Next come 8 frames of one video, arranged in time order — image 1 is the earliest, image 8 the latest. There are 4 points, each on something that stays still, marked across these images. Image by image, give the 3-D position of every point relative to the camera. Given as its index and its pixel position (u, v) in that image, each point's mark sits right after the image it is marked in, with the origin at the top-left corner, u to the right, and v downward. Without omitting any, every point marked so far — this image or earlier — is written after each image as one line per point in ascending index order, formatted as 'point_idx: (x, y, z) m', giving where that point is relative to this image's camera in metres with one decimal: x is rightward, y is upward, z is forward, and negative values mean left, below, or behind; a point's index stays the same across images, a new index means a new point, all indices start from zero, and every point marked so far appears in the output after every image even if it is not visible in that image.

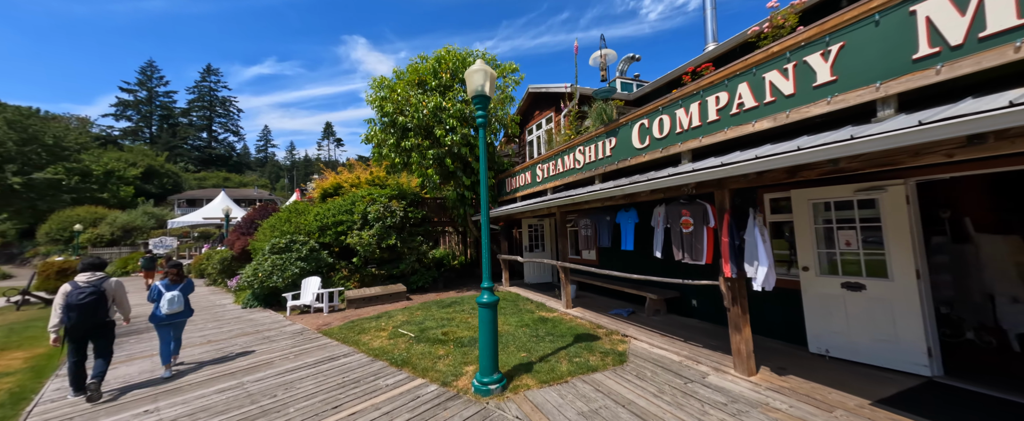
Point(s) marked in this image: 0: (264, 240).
0: (-7.9, -0.9, +10.8) m
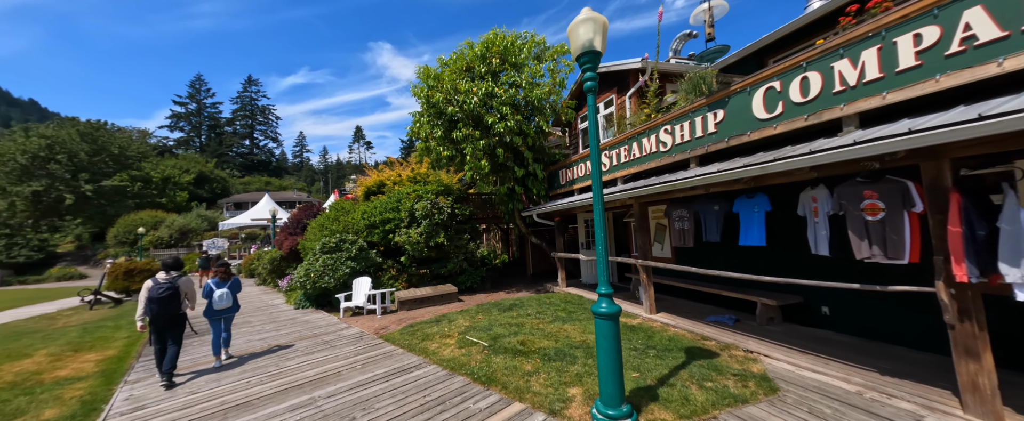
0: (-6.3, -0.9, +10.8) m
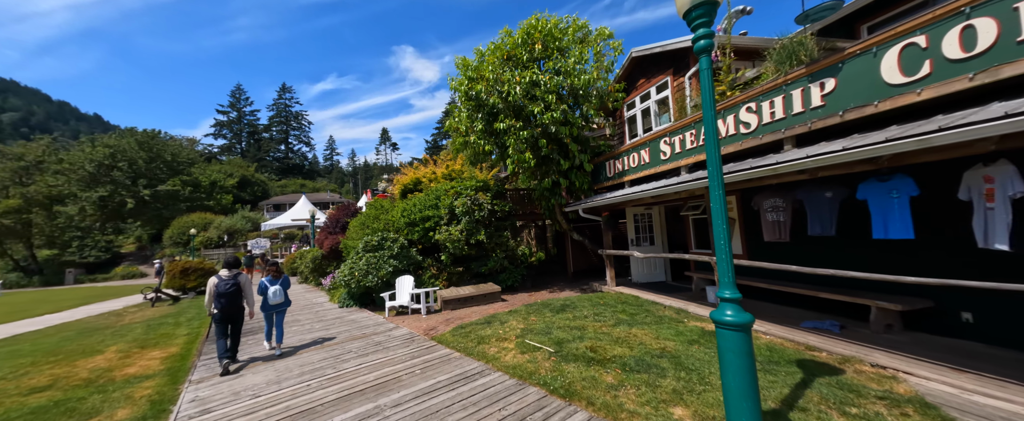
0: (-5.0, -0.9, +10.8) m
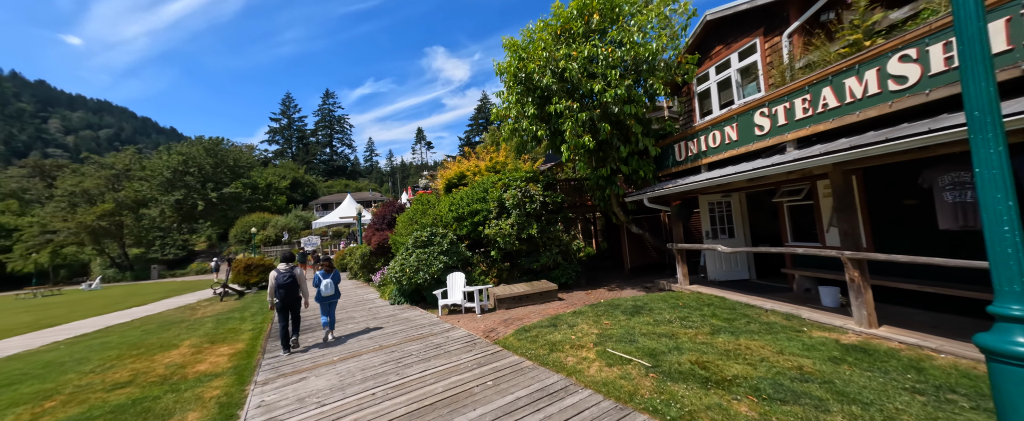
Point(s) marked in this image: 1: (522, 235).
0: (-3.4, -0.8, +10.7) m
1: (+0.3, -0.6, +9.0) m
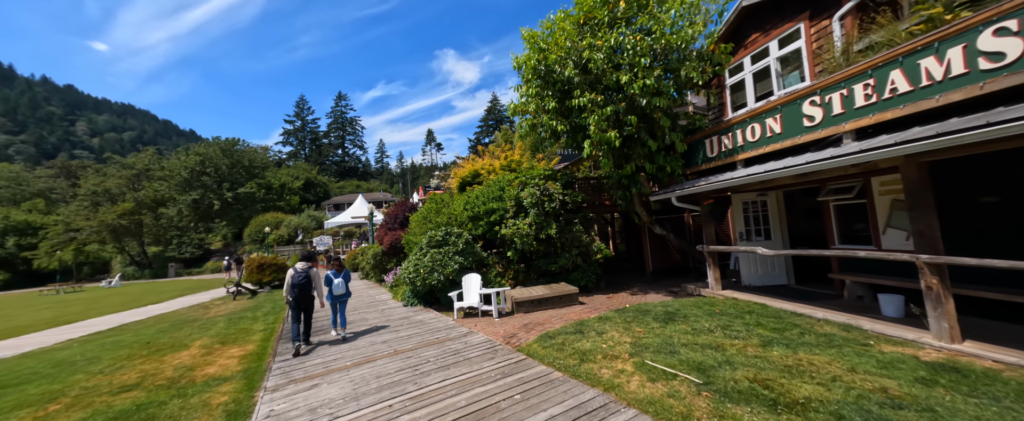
0: (-2.9, -0.7, +10.4) m
1: (+0.8, -0.6, +8.6) m
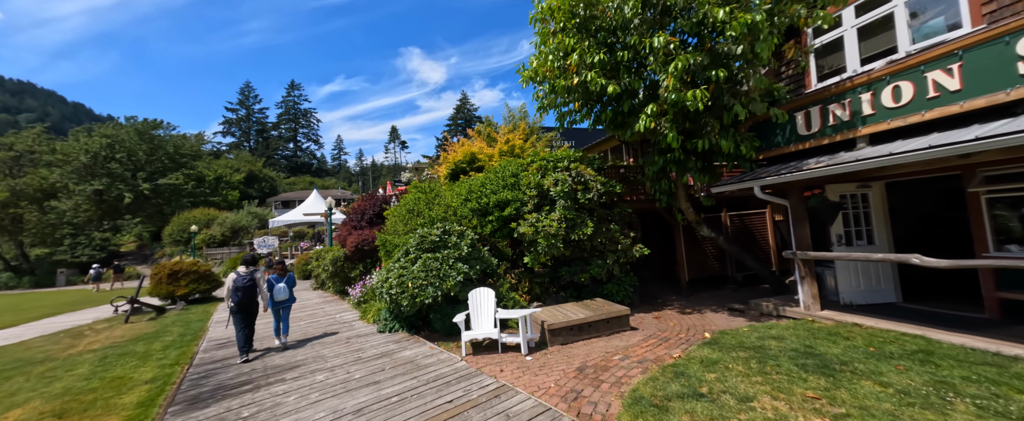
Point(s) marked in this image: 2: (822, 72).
0: (-2.7, -0.6, +7.9) m
1: (+1.1, -0.5, +6.5) m
2: (+5.3, +2.4, +5.7) m
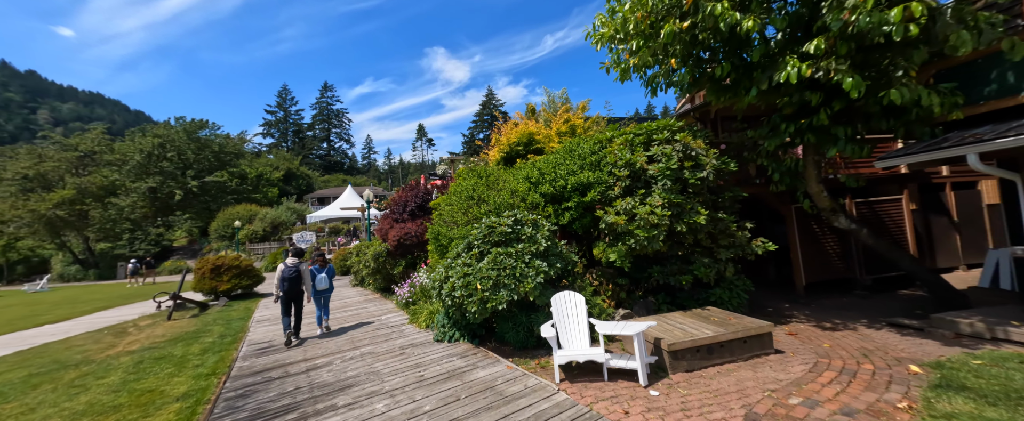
0: (-1.3, -0.3, +6.8) m
1: (+2.4, -0.3, +5.2) m
2: (+6.5, +2.6, +4.0) m
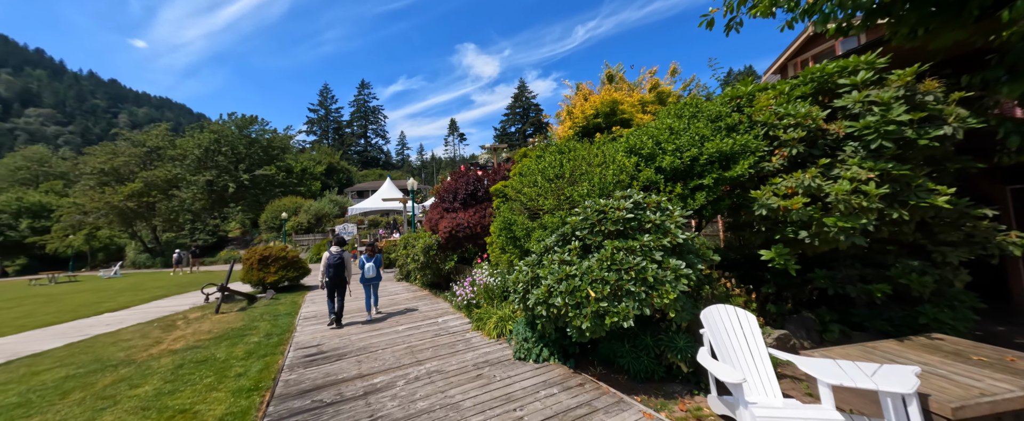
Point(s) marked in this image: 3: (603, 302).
0: (+0.2, -0.1, +5.4) m
1: (+3.8, 0.0, +3.5) m
2: (+7.8, +2.8, +1.9) m
3: (+0.9, -0.9, +3.2) m
